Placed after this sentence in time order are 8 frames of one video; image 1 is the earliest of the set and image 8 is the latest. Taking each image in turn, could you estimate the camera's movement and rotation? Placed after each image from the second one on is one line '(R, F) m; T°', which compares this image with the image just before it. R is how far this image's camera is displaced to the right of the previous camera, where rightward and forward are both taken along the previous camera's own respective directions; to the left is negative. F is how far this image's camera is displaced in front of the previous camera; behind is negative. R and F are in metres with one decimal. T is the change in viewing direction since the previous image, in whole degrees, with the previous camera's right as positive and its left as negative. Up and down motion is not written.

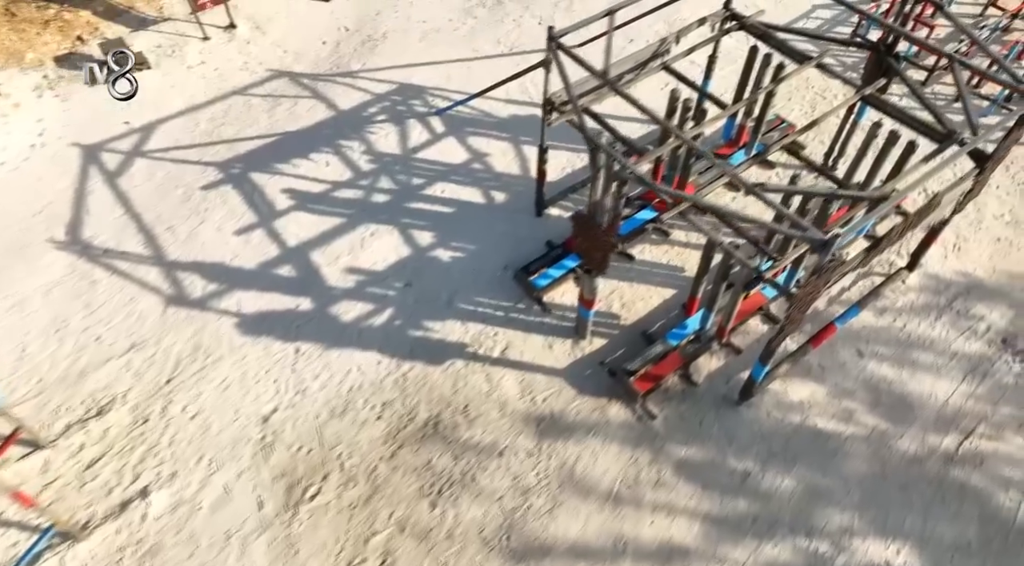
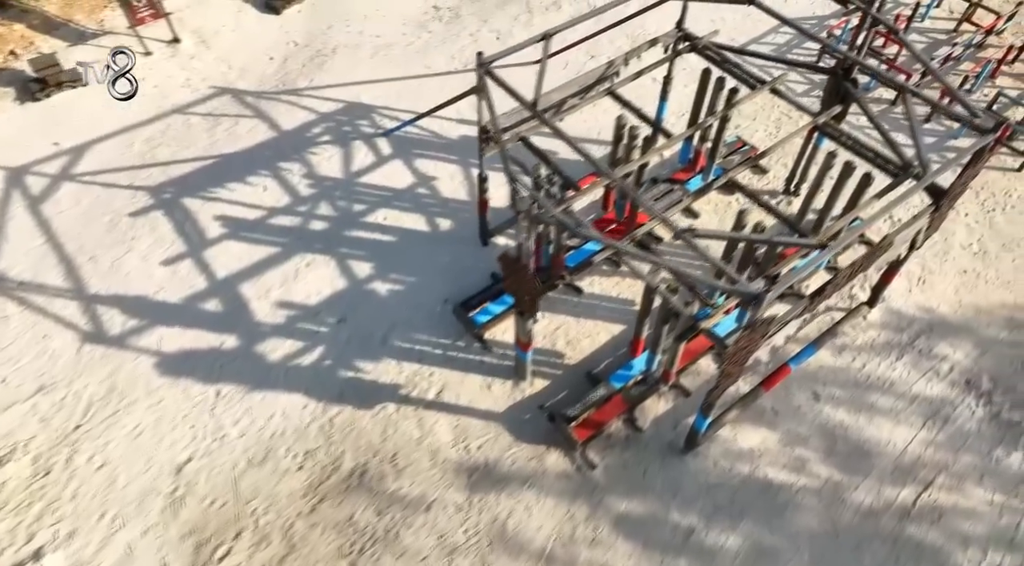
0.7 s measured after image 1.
(+0.8, +0.6) m; 0°
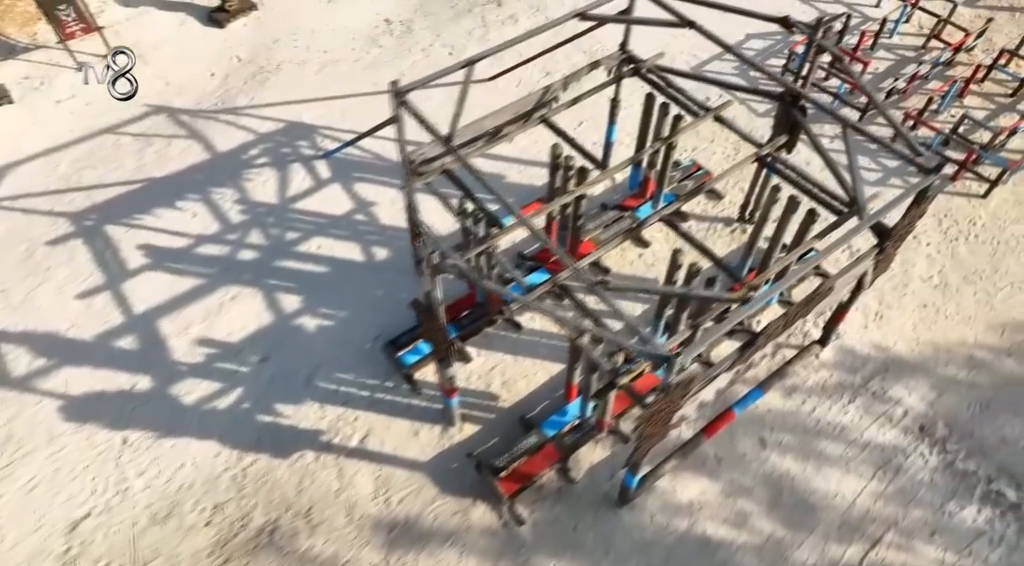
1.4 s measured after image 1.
(+0.8, +0.5) m; 0°
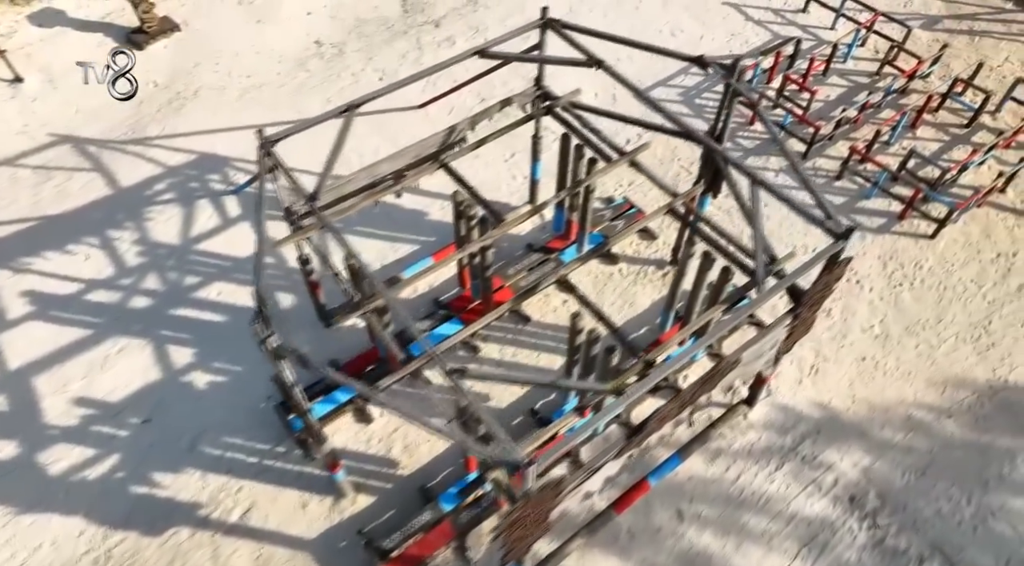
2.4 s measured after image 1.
(+1.1, +0.7) m; +1°
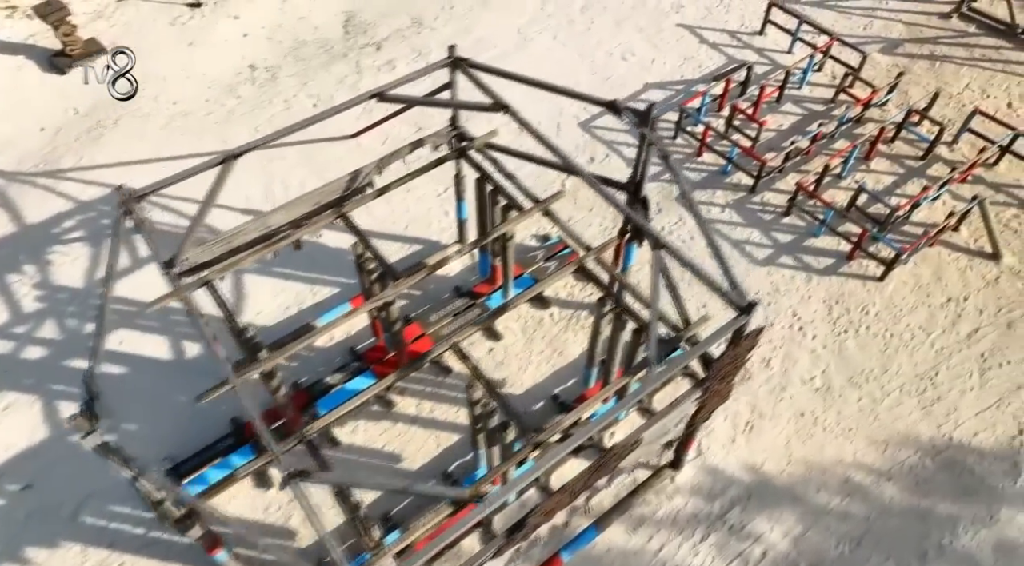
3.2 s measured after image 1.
(+1.0, +0.6) m; +1°
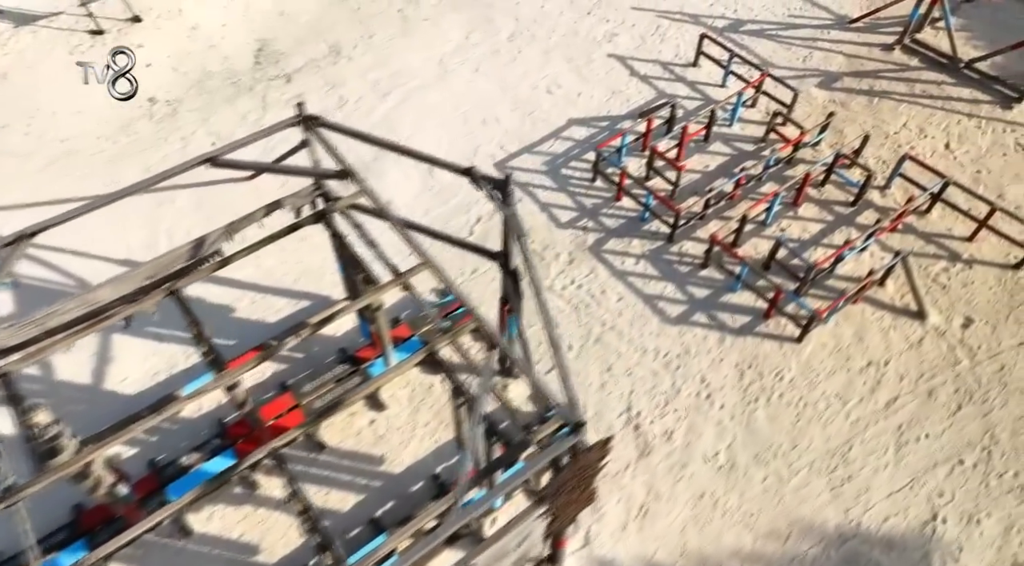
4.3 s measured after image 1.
(+1.3, +0.7) m; +1°
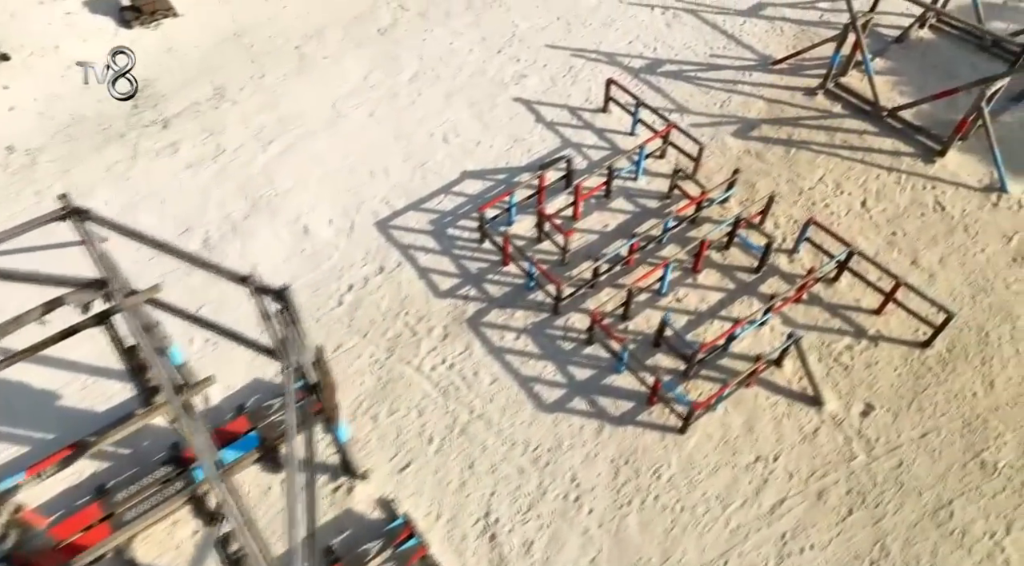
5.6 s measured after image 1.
(+1.6, +0.9) m; +1°
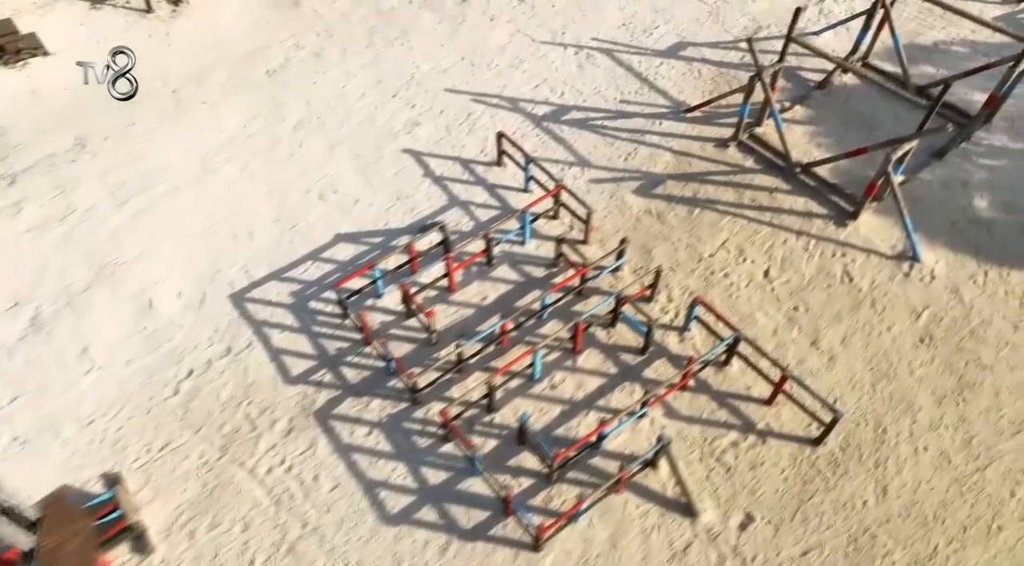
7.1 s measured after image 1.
(+1.7, +1.0) m; +1°
